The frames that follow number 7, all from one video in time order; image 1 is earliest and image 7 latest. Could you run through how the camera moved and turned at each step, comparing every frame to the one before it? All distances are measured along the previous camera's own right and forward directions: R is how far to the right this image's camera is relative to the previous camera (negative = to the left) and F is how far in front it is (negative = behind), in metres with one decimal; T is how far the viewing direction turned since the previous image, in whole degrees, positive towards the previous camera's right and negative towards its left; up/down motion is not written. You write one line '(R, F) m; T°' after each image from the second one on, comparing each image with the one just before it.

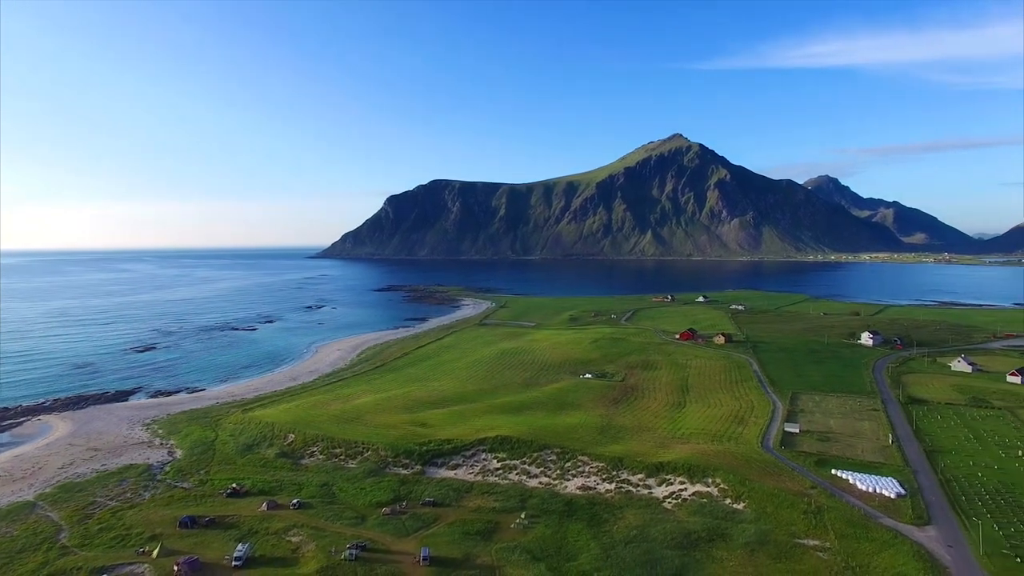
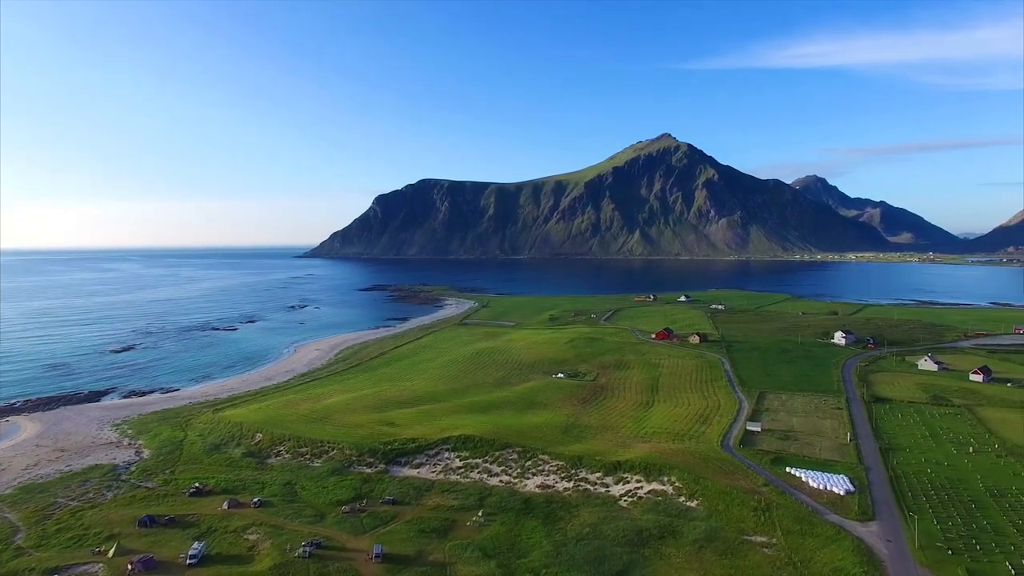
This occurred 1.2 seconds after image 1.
(+2.5, -0.5) m; +1°
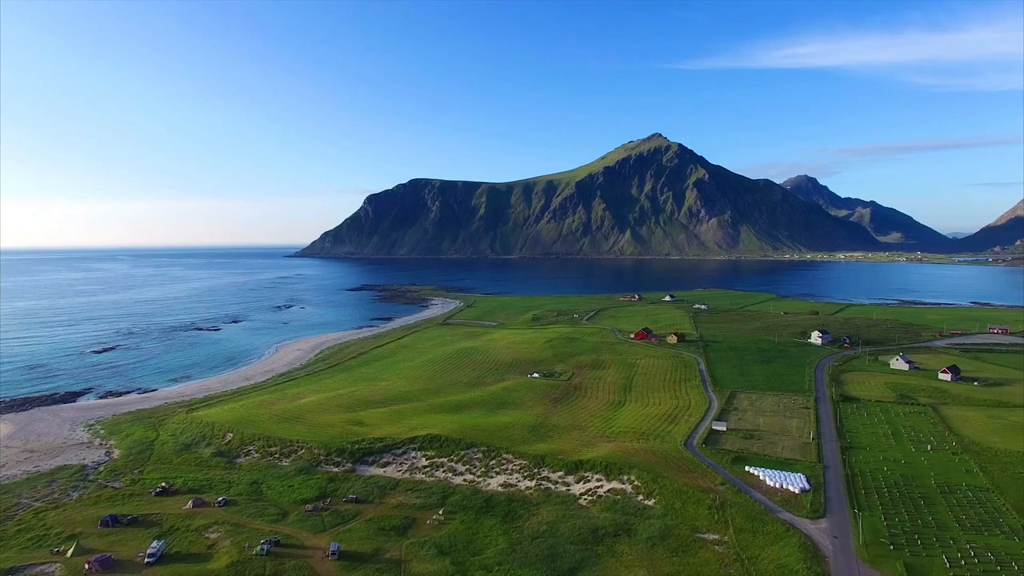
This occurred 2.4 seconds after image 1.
(+2.5, -0.5) m; 0°
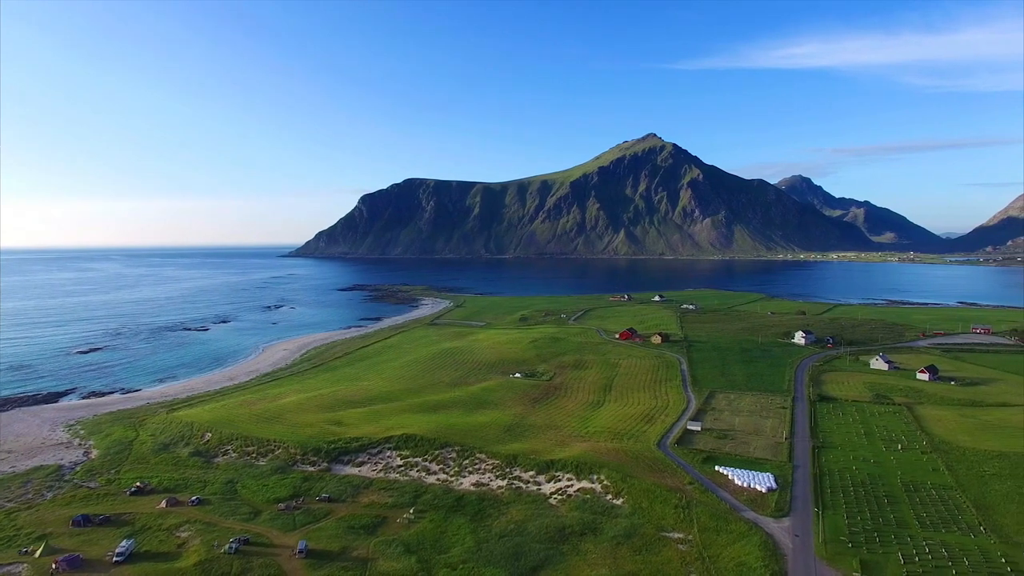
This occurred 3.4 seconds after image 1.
(+1.9, -0.4) m; 0°
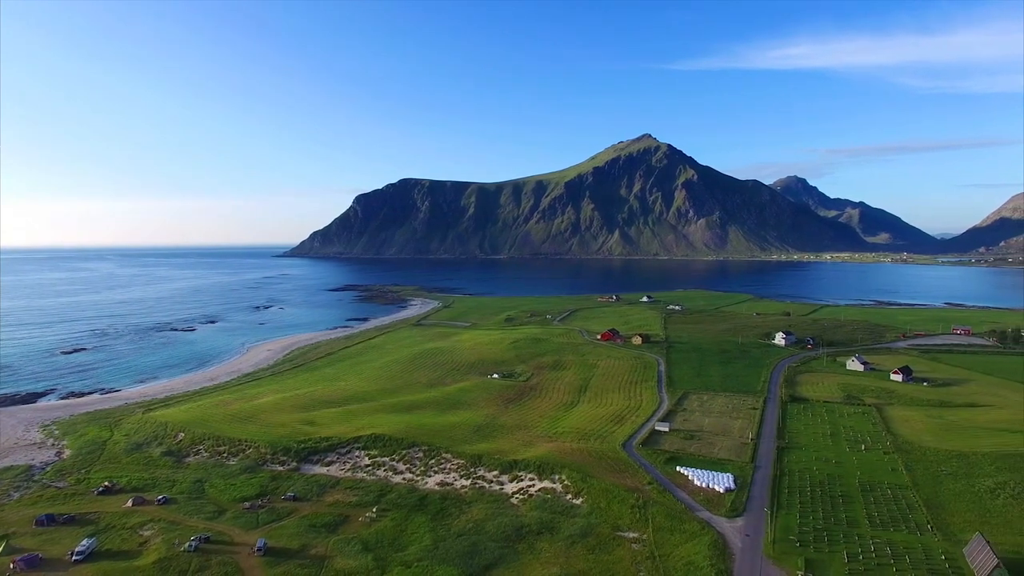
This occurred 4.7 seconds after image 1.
(+2.7, -0.5) m; 0°
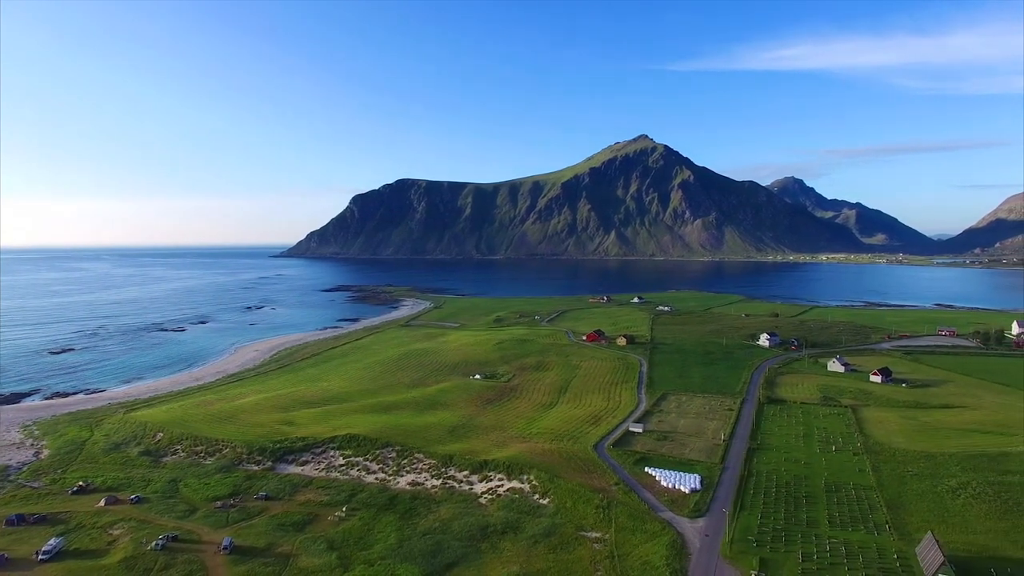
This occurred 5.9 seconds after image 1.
(+2.3, -0.4) m; 0°
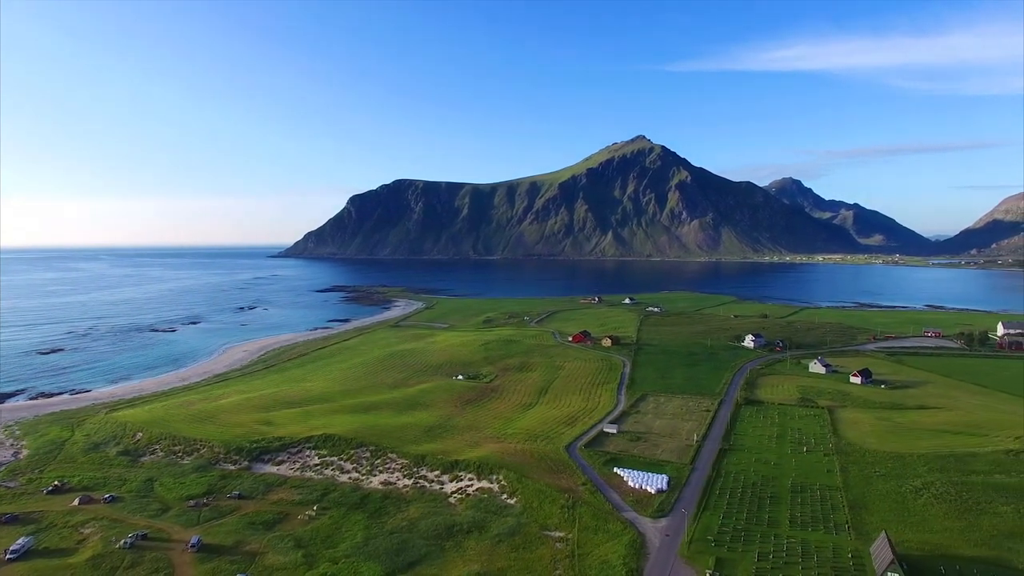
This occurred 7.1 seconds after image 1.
(+2.4, -0.4) m; 0°
